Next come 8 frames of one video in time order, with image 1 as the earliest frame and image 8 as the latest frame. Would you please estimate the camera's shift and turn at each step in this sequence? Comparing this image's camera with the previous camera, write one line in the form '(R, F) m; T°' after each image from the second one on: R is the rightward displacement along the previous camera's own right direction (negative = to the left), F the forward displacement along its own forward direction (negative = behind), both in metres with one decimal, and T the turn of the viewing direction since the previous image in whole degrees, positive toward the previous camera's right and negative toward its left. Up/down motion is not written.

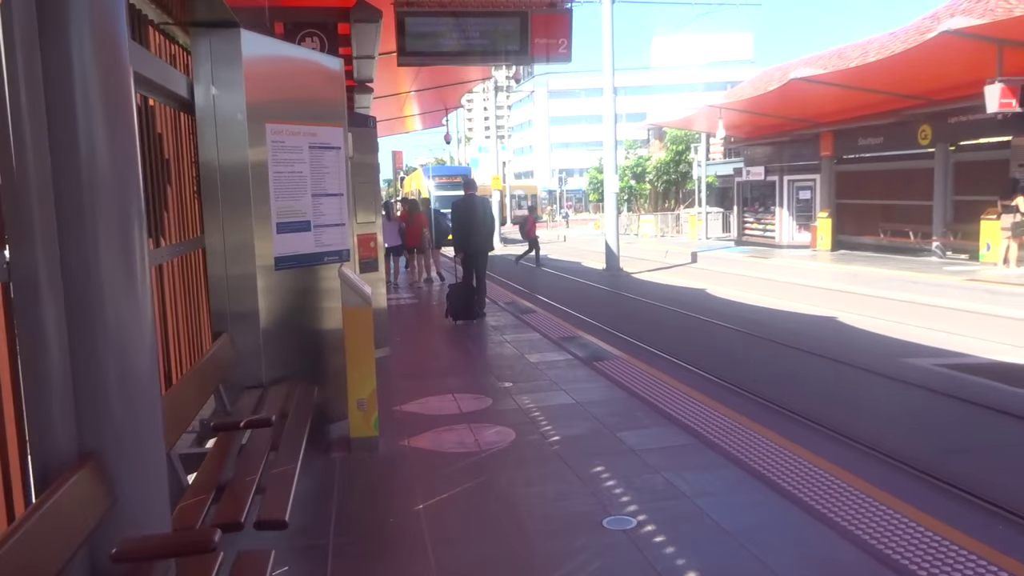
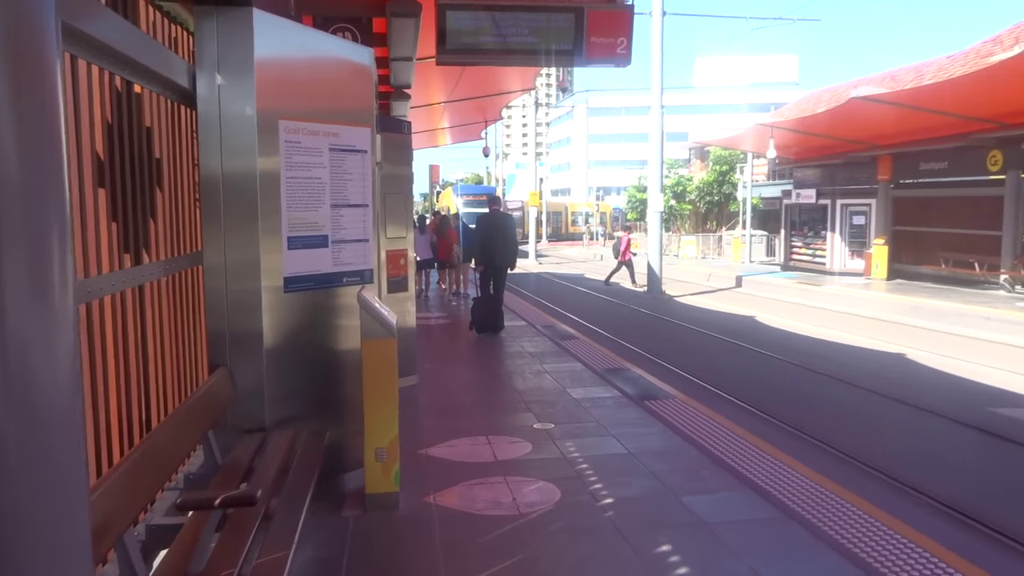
(-0.1, +0.8) m; -2°
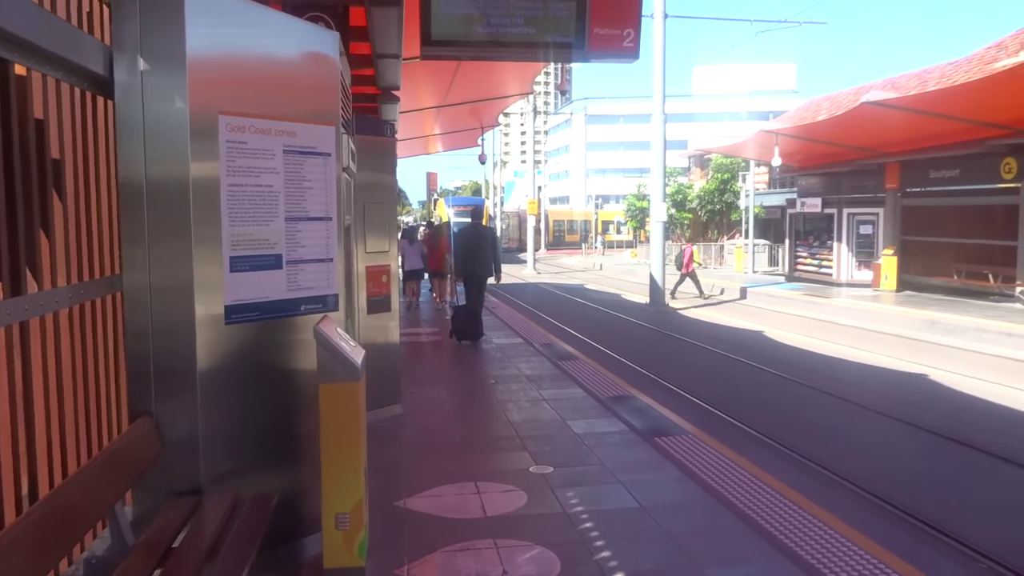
(0.0, +0.8) m; 0°
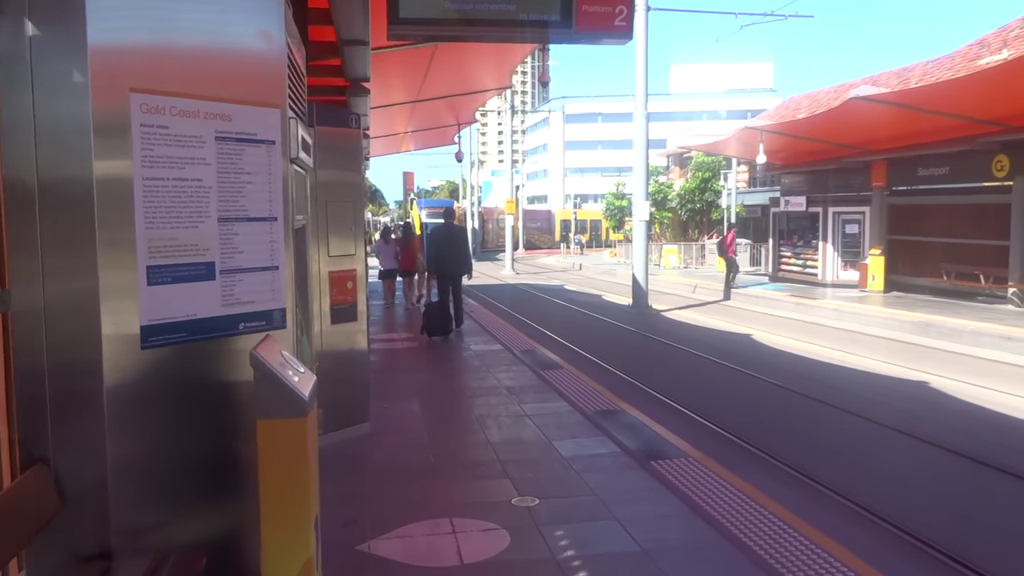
(0.0, +0.6) m; +2°
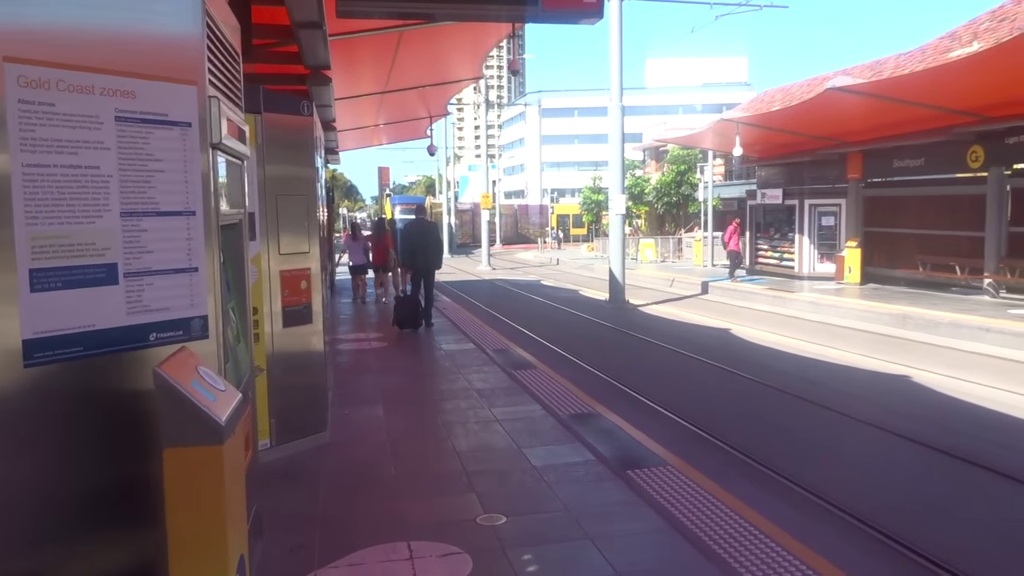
(+0.1, +0.4) m; +2°
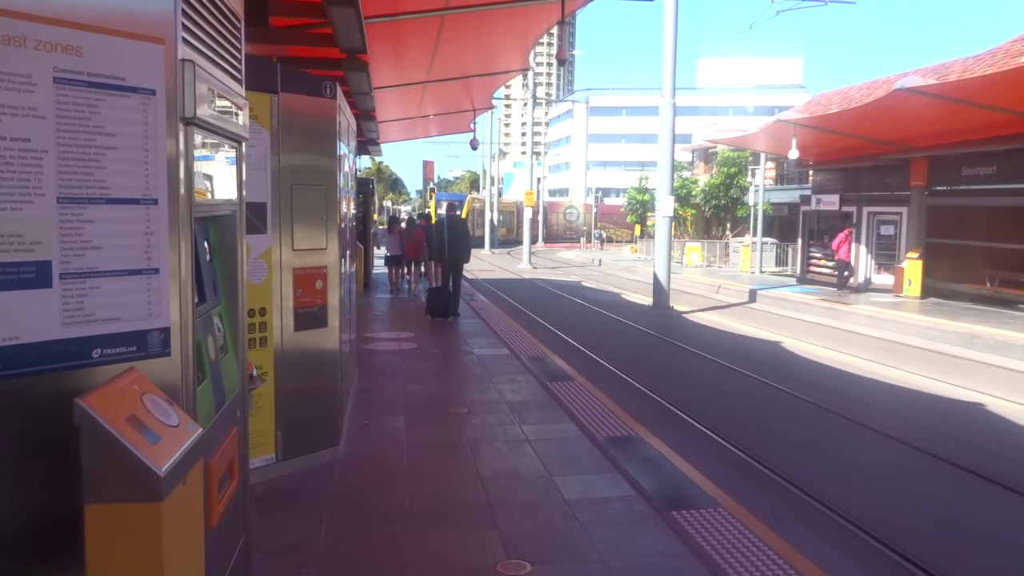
(0.0, +0.6) m; -3°
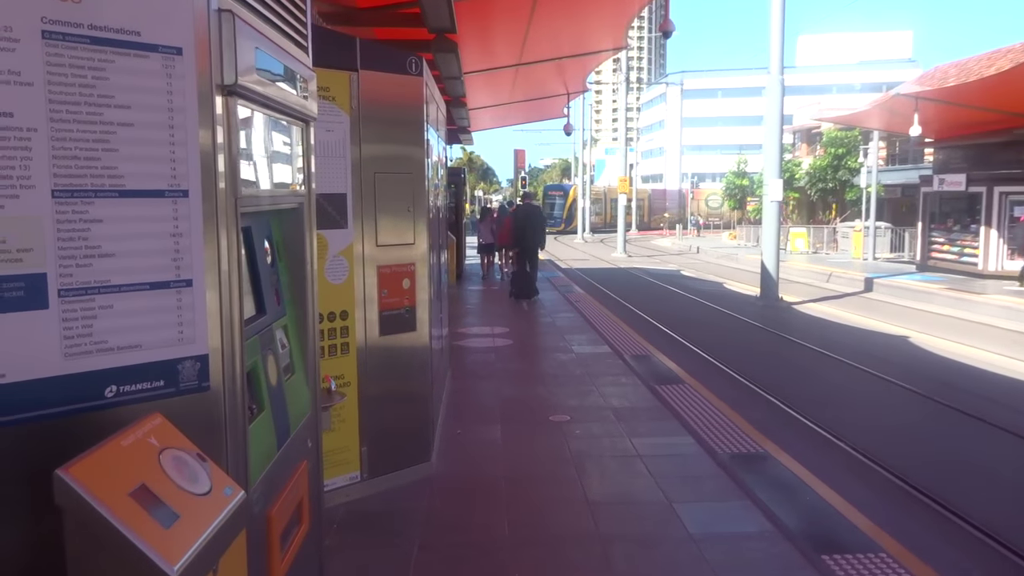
(-0.1, +0.7) m; -6°
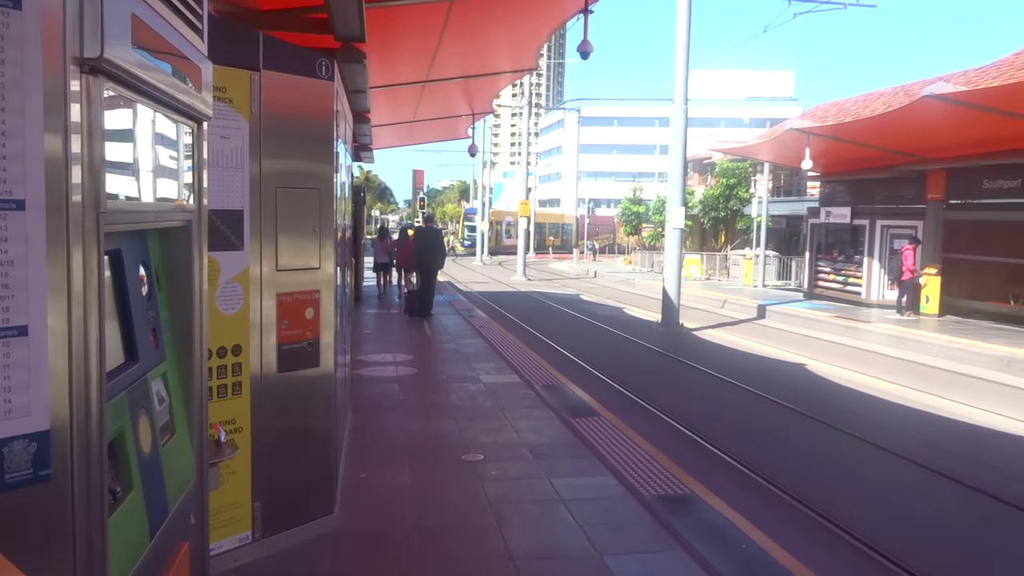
(-0.1, +0.5) m; +7°
